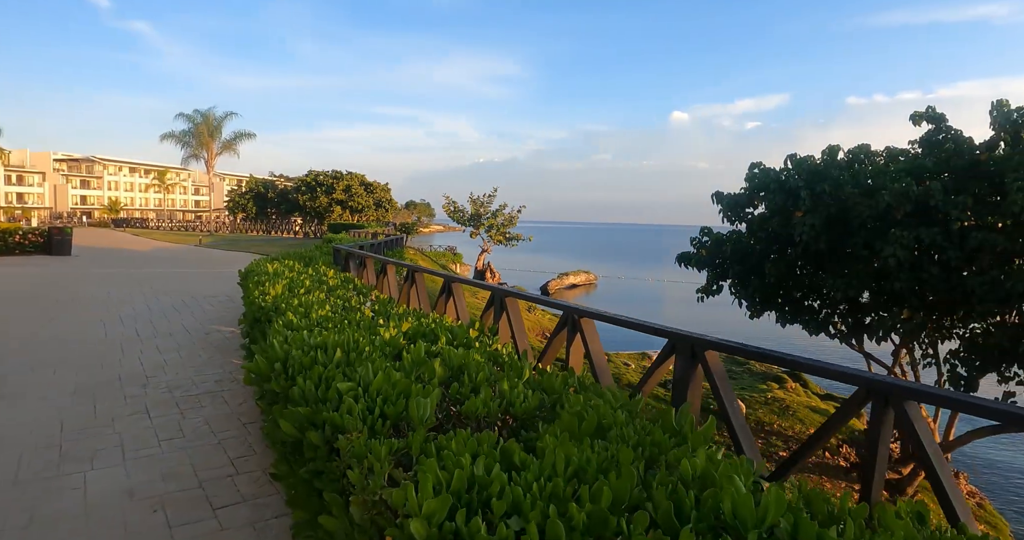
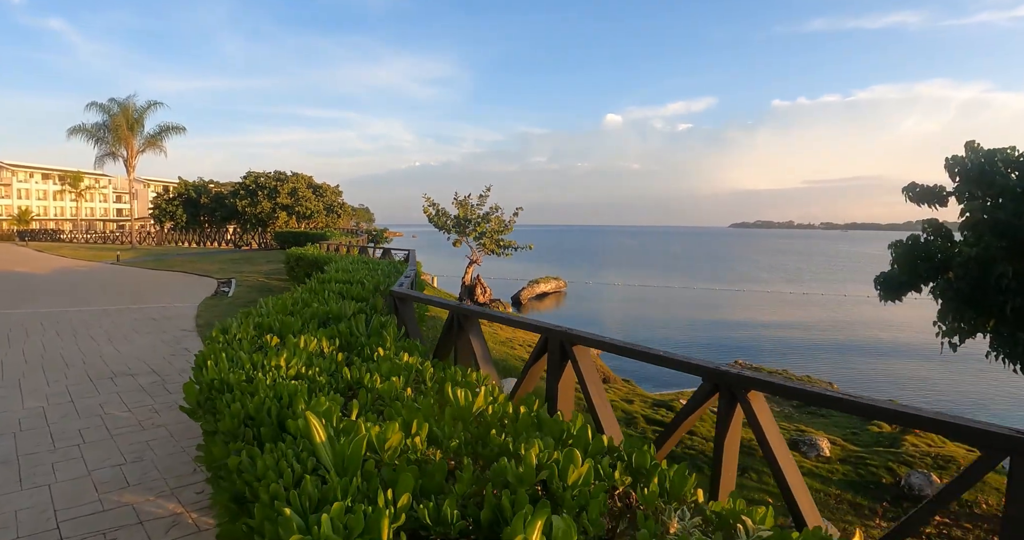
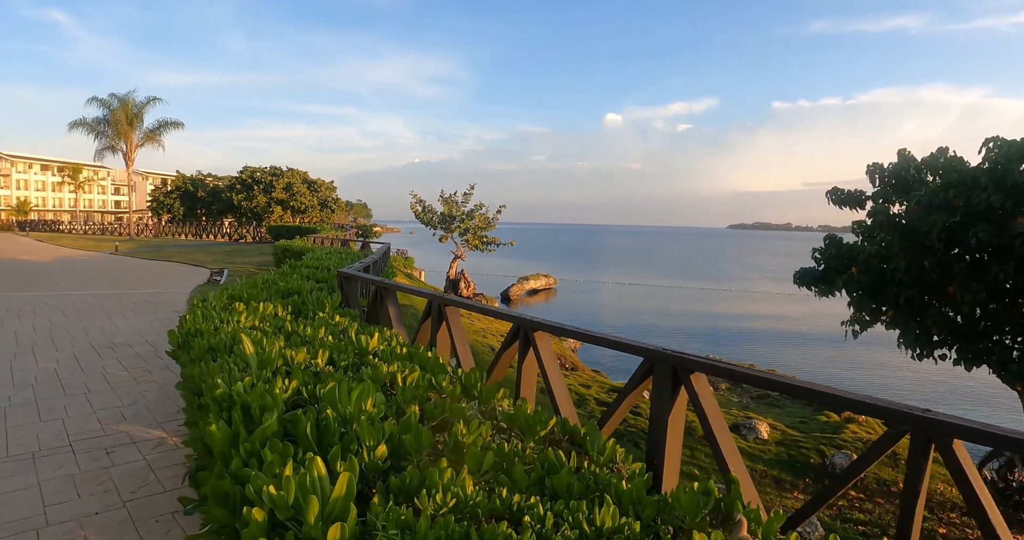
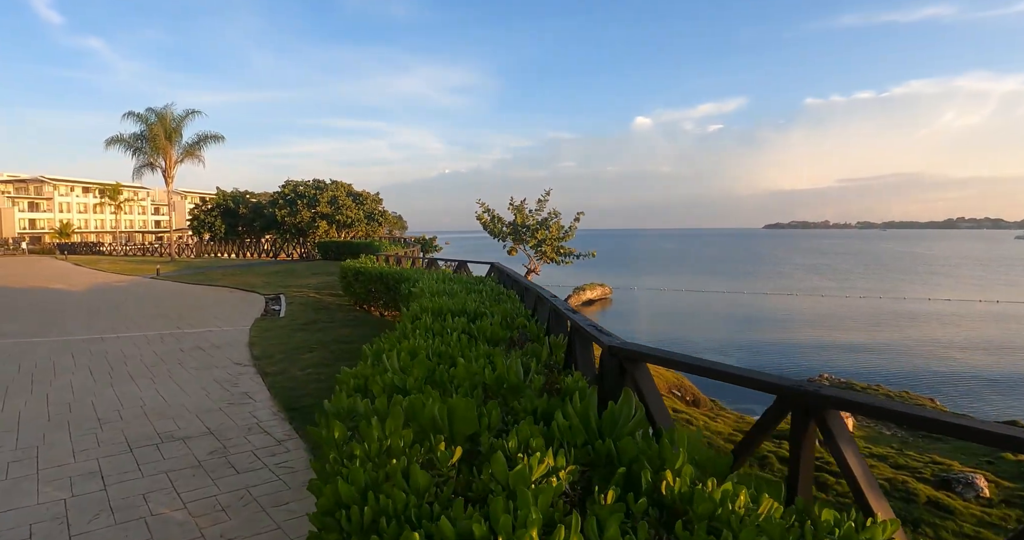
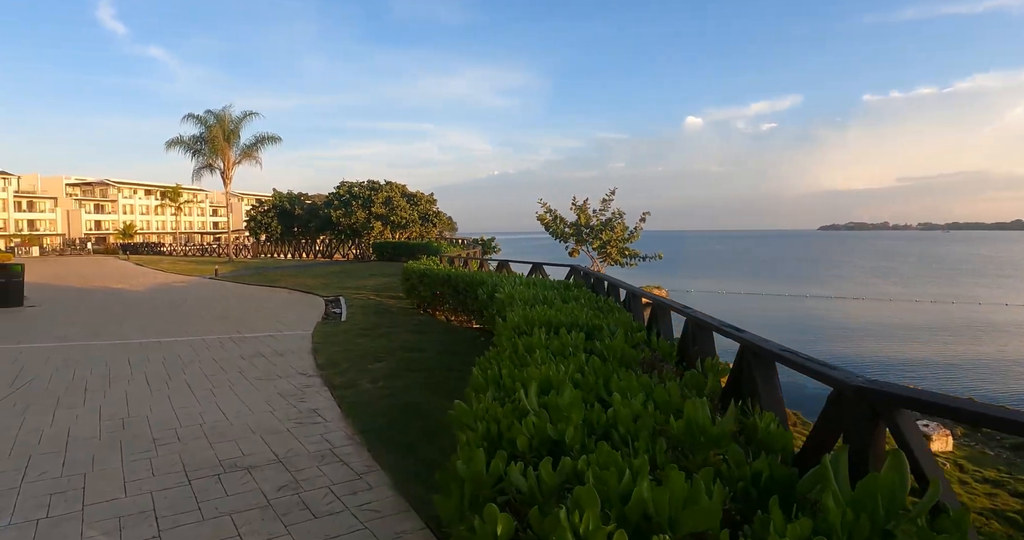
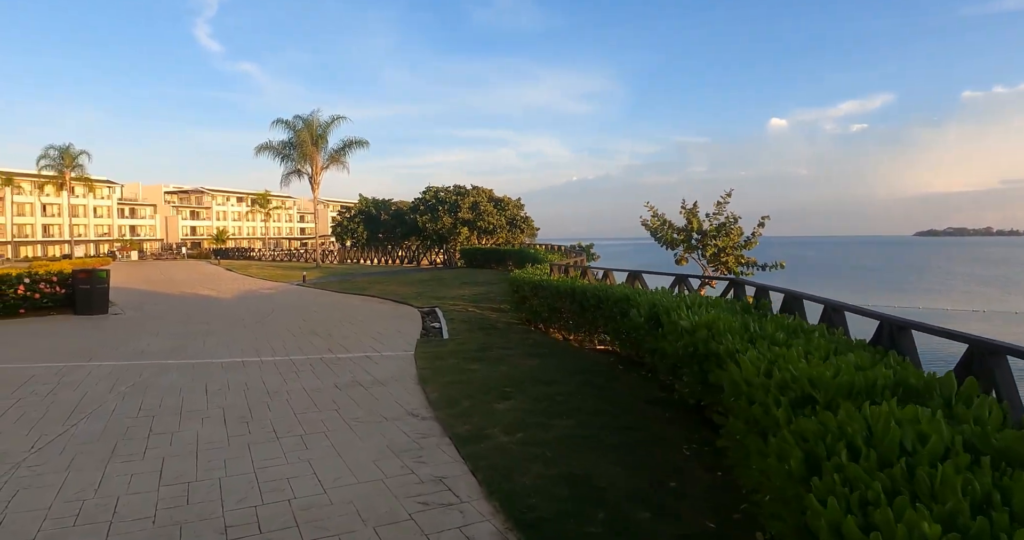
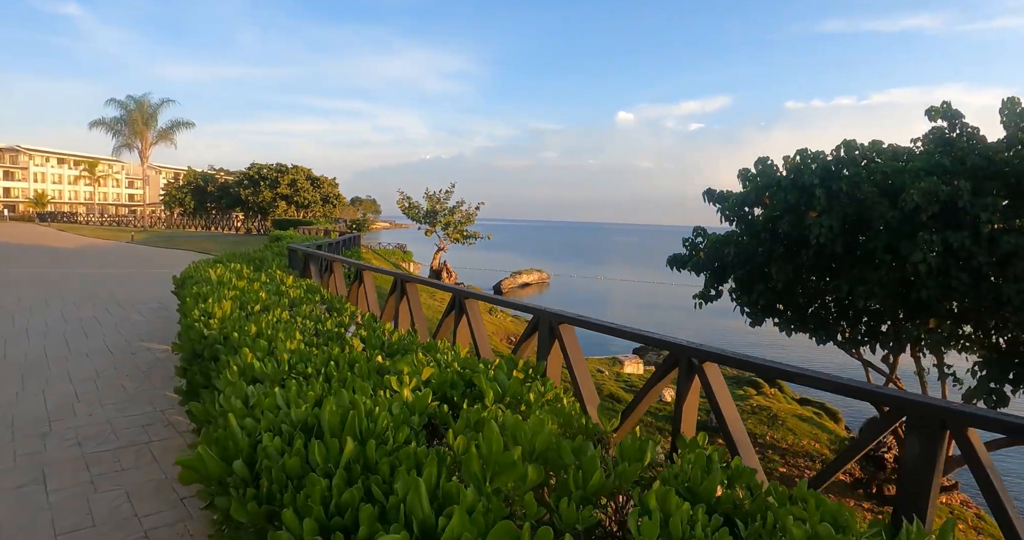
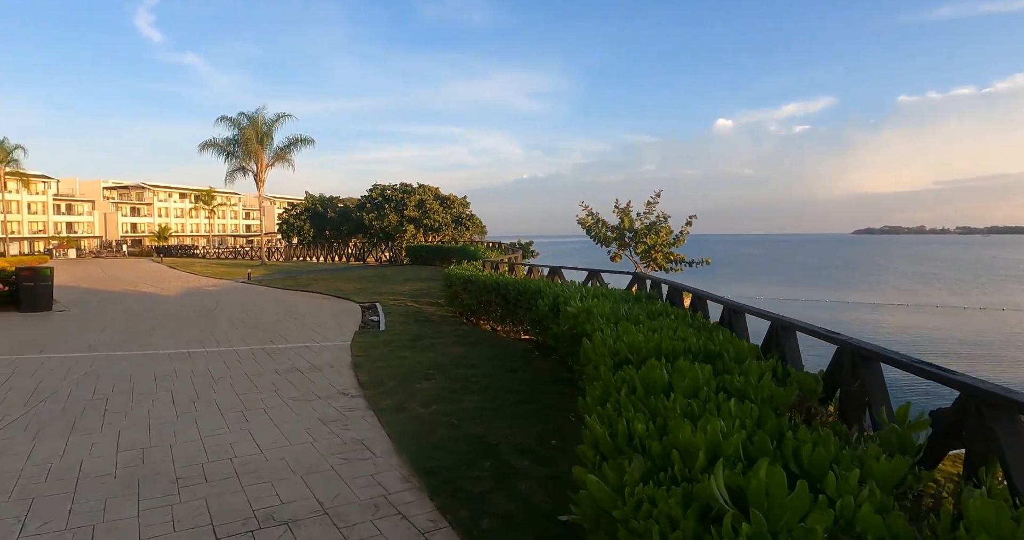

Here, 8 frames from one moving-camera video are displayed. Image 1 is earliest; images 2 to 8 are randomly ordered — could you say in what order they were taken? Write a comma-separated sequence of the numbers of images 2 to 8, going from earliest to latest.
7, 3, 2, 4, 5, 8, 6
